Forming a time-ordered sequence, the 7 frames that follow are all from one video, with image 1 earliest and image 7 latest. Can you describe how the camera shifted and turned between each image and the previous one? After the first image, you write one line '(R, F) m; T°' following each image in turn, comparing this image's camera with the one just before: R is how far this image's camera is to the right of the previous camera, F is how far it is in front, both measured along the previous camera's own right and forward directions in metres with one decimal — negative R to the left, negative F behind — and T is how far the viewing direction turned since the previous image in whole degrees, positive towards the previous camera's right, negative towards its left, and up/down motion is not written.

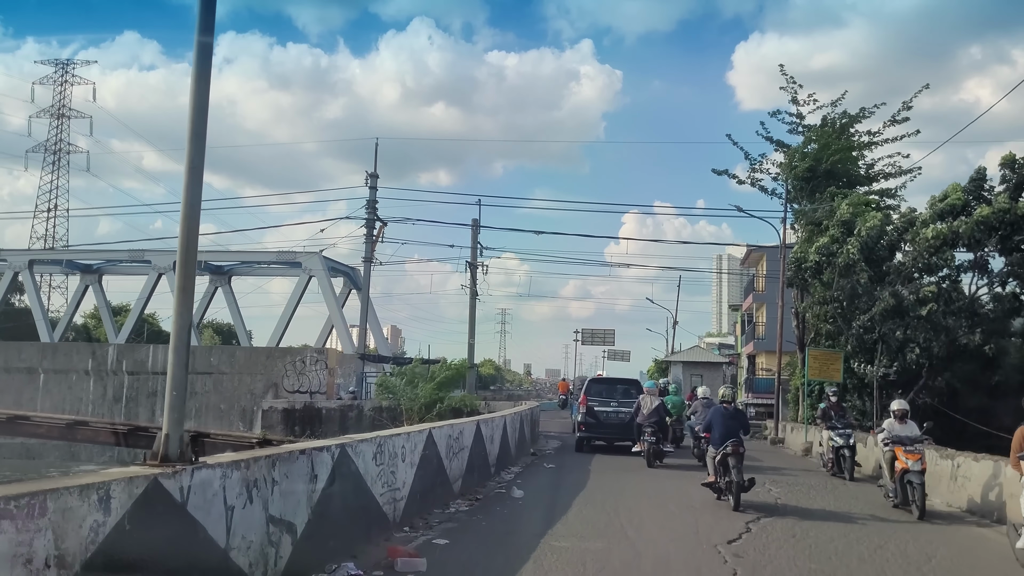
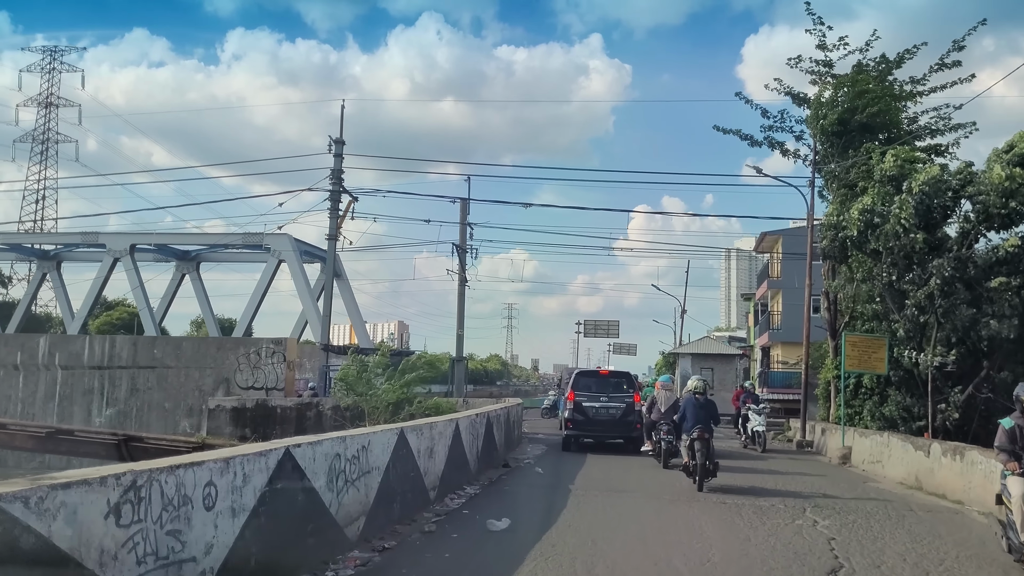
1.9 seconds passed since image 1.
(+0.7, +3.4) m; -1°
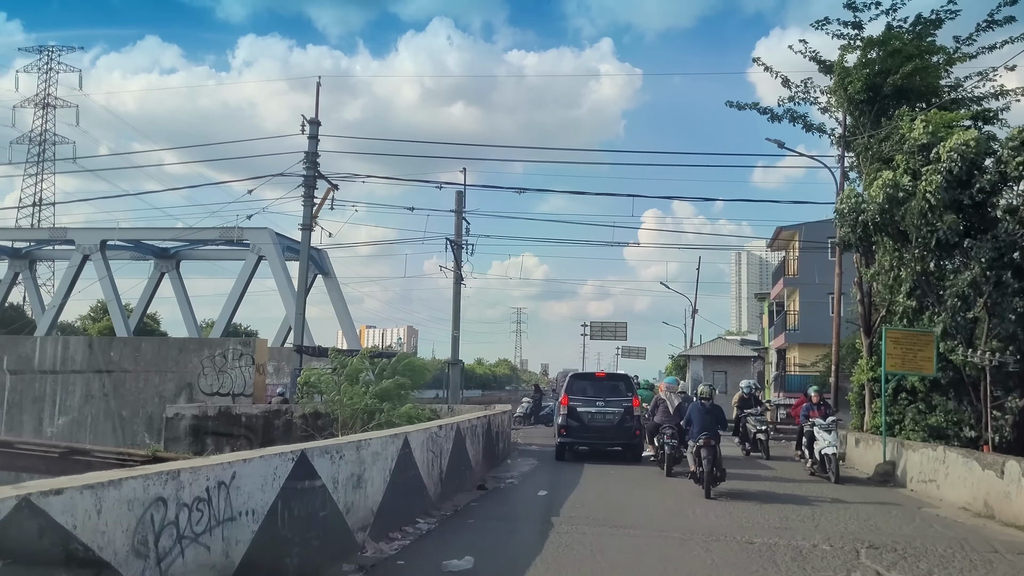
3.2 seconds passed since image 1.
(+0.5, +2.3) m; -1°
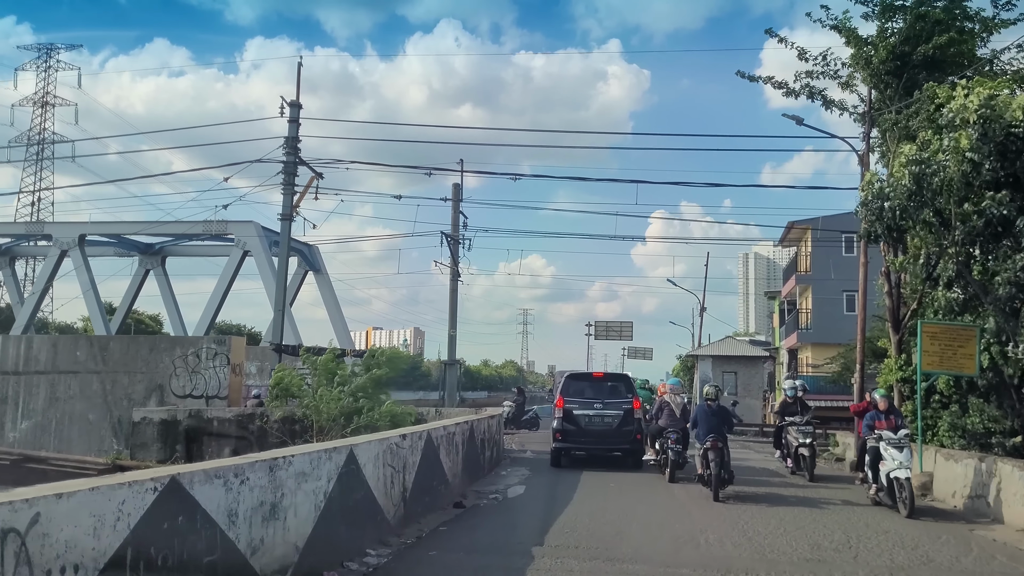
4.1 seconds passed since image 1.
(+0.3, +1.5) m; -1°
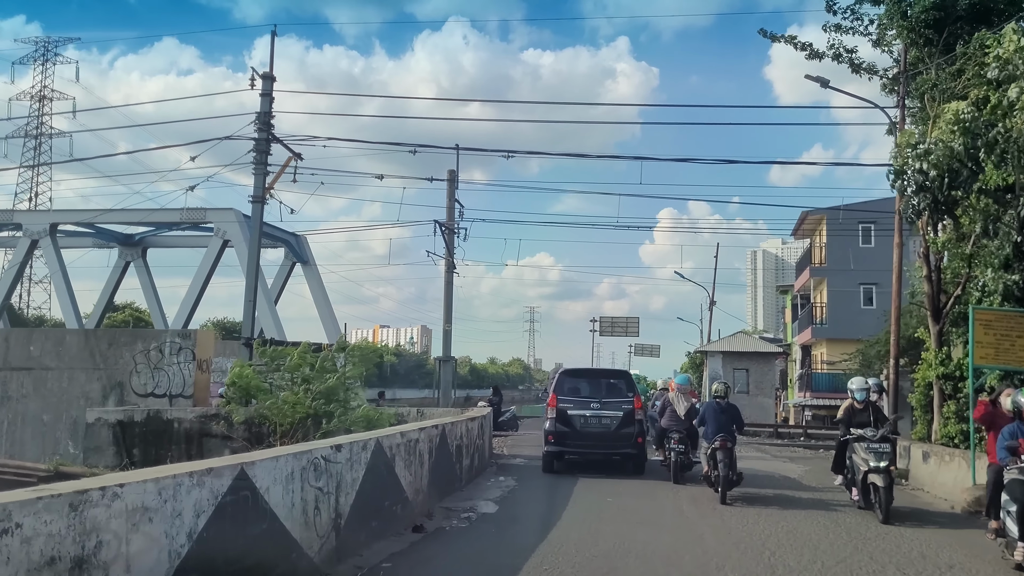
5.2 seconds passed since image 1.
(+0.3, +1.8) m; -1°
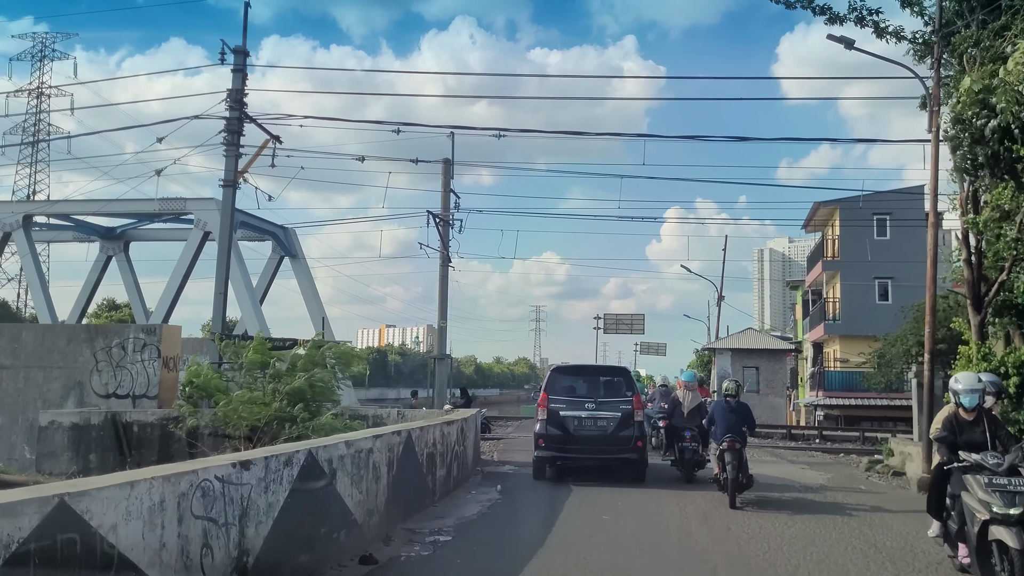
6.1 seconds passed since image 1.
(+0.3, +1.4) m; 0°
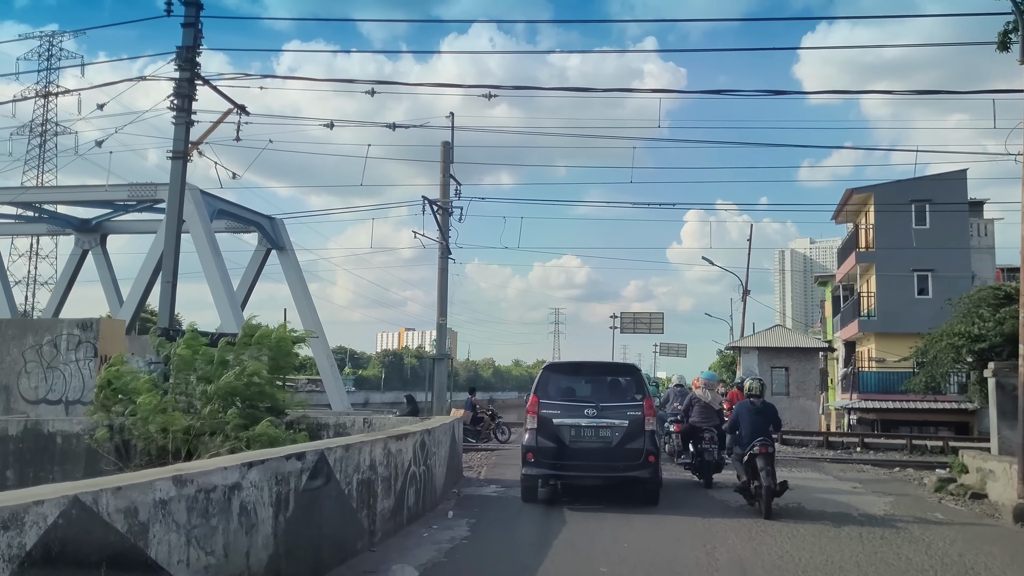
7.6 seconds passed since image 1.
(+0.5, +2.4) m; -1°
